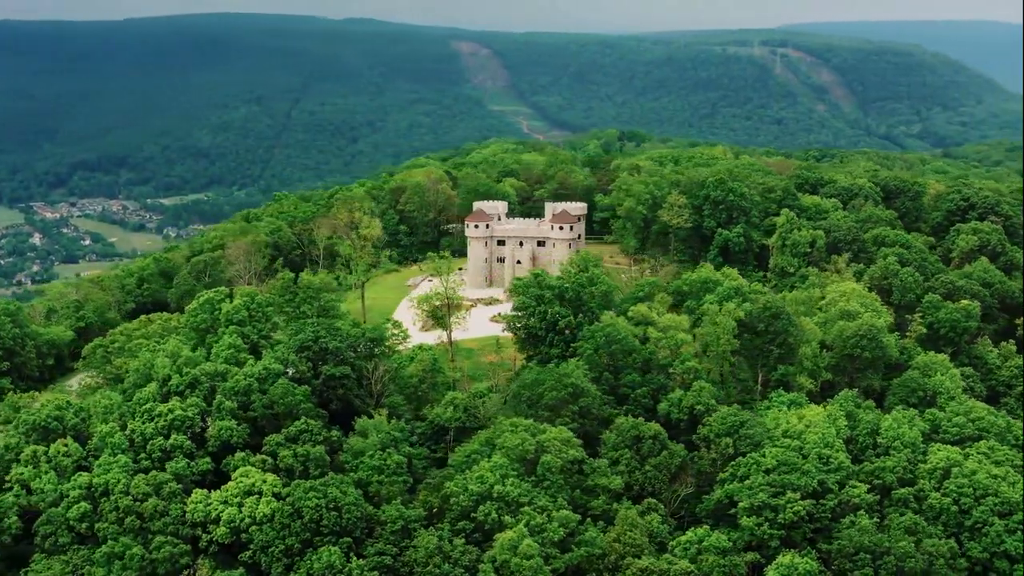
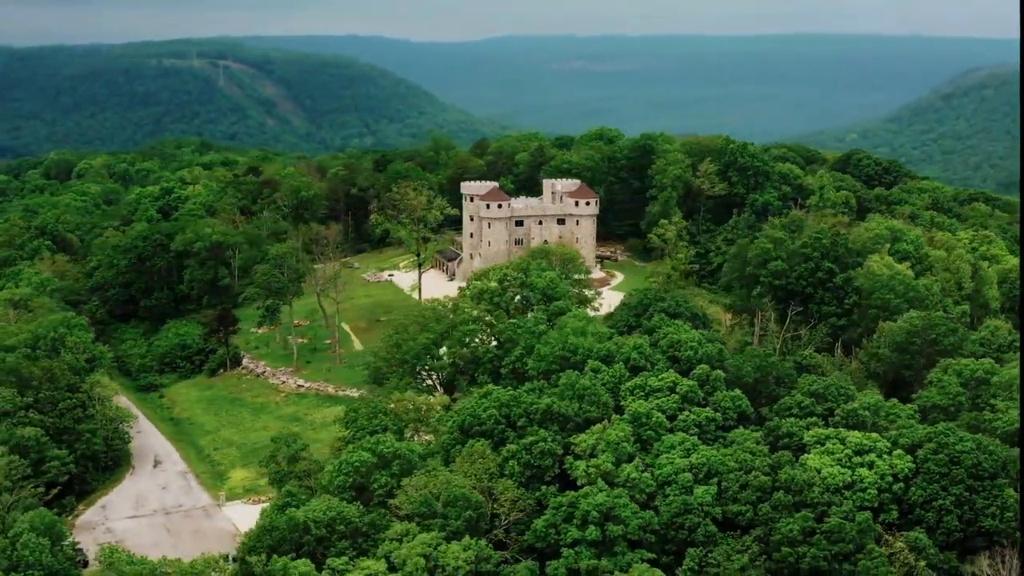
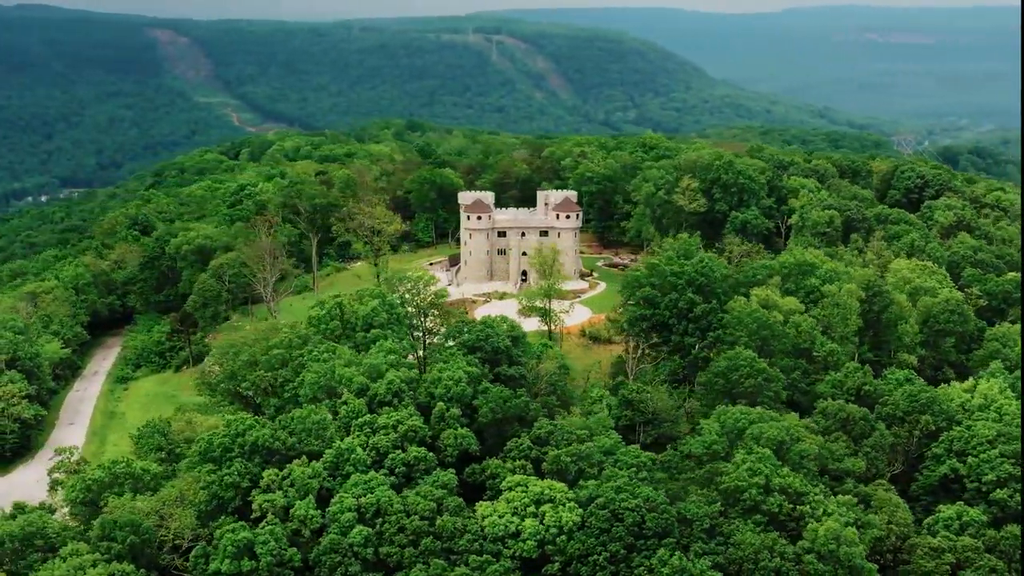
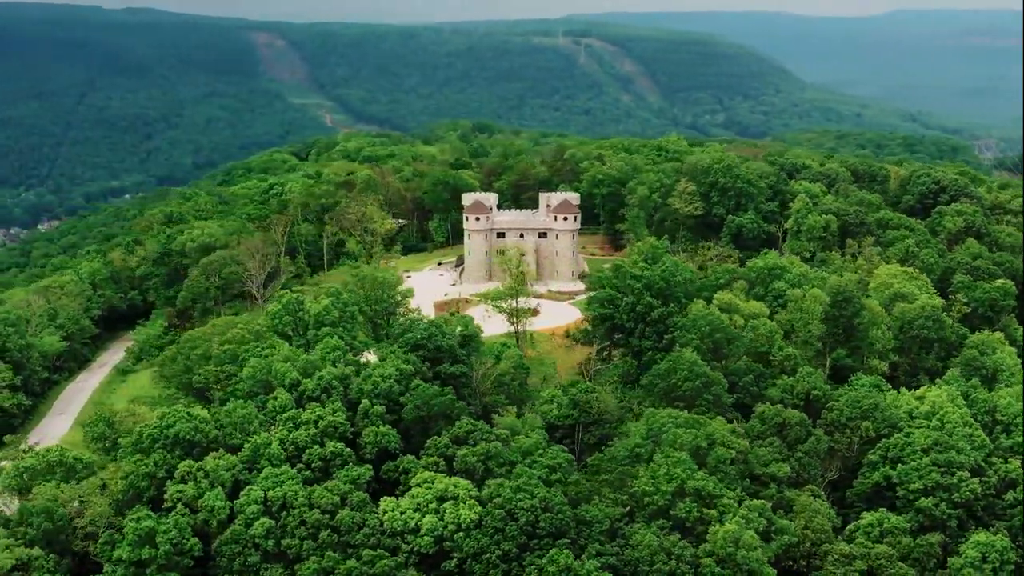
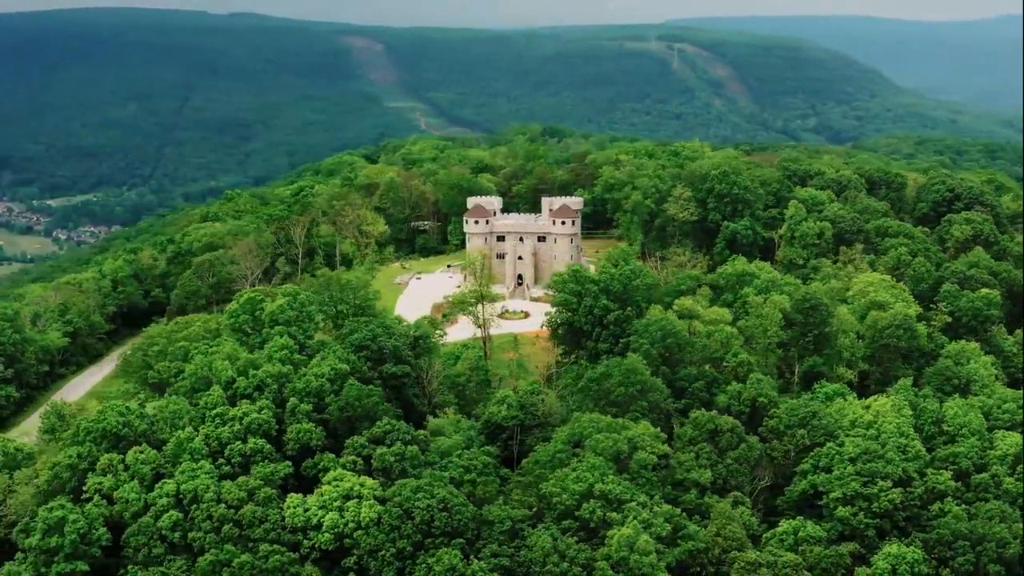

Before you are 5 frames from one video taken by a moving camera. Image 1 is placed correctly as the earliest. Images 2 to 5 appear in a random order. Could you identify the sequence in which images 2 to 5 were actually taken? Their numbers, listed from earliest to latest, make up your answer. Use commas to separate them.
5, 4, 3, 2
